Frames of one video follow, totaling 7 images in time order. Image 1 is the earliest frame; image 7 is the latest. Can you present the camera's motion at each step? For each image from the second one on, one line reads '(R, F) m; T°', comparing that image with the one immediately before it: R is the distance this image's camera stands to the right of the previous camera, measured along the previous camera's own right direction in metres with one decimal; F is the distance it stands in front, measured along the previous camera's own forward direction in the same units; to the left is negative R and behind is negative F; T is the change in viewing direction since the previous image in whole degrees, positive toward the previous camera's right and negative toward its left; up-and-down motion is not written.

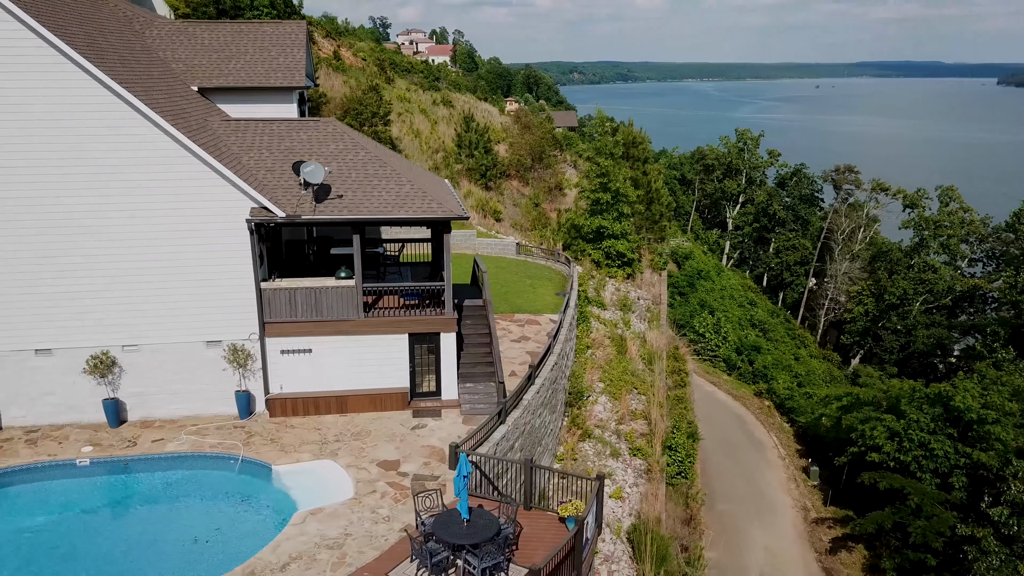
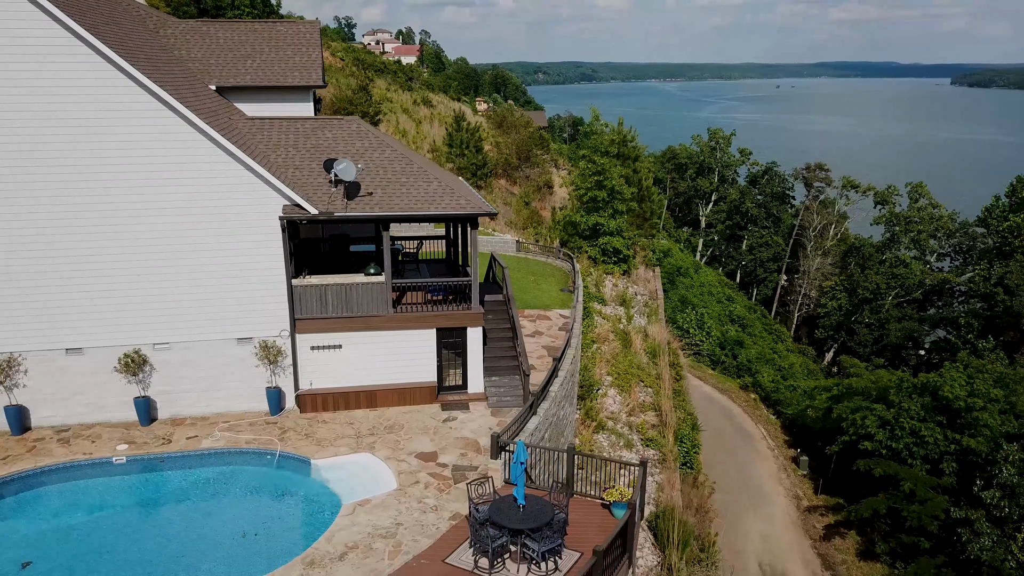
(-1.3, -0.3) m; +2°
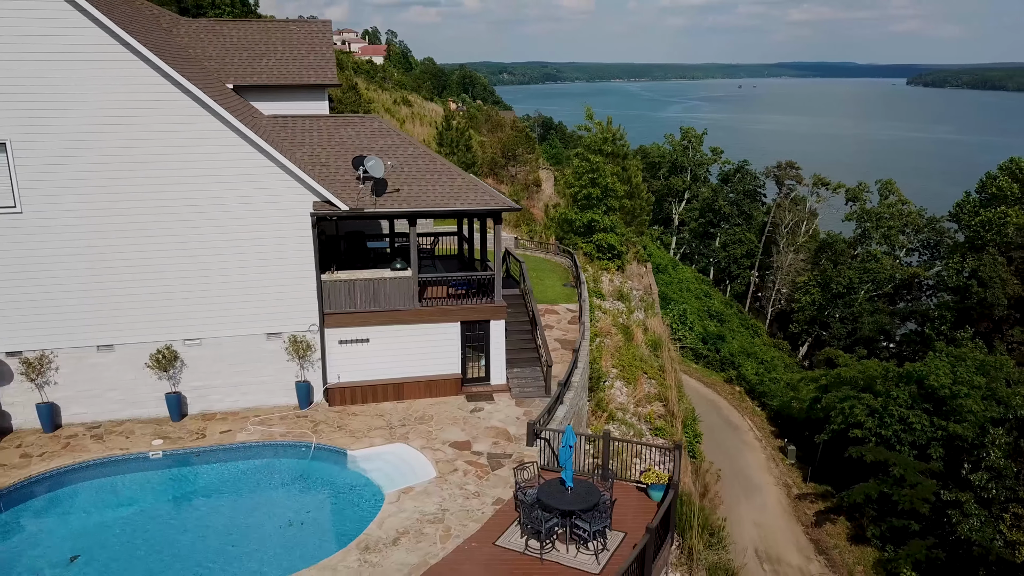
(-1.2, -0.4) m; +2°
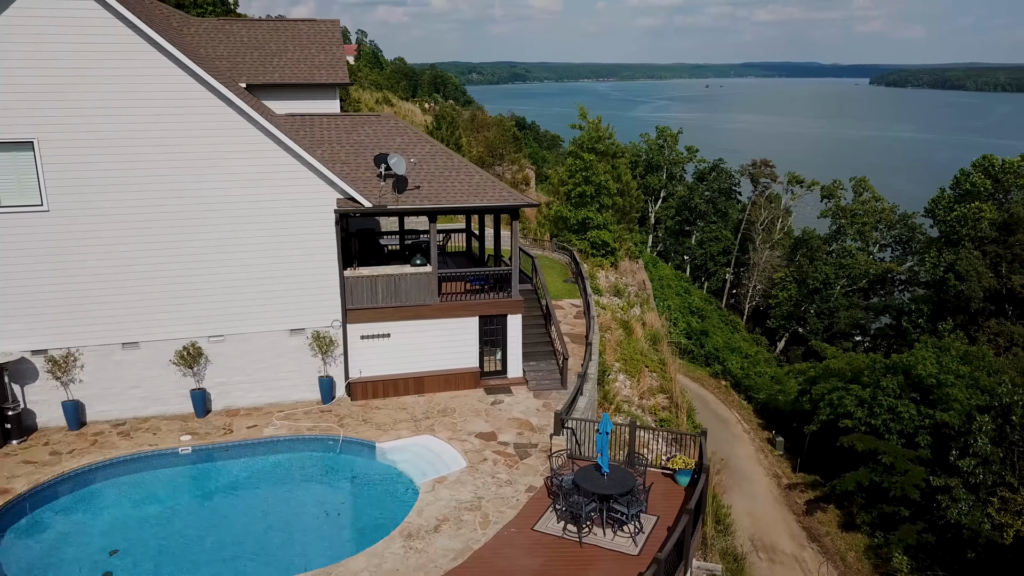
(-1.1, -0.3) m; +2°
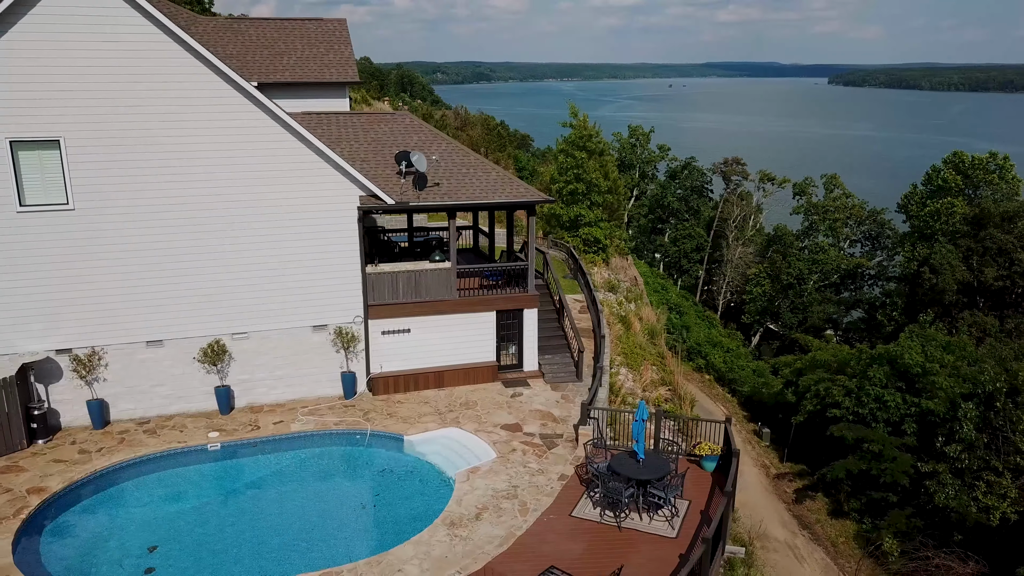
(-1.1, -0.3) m; +2°
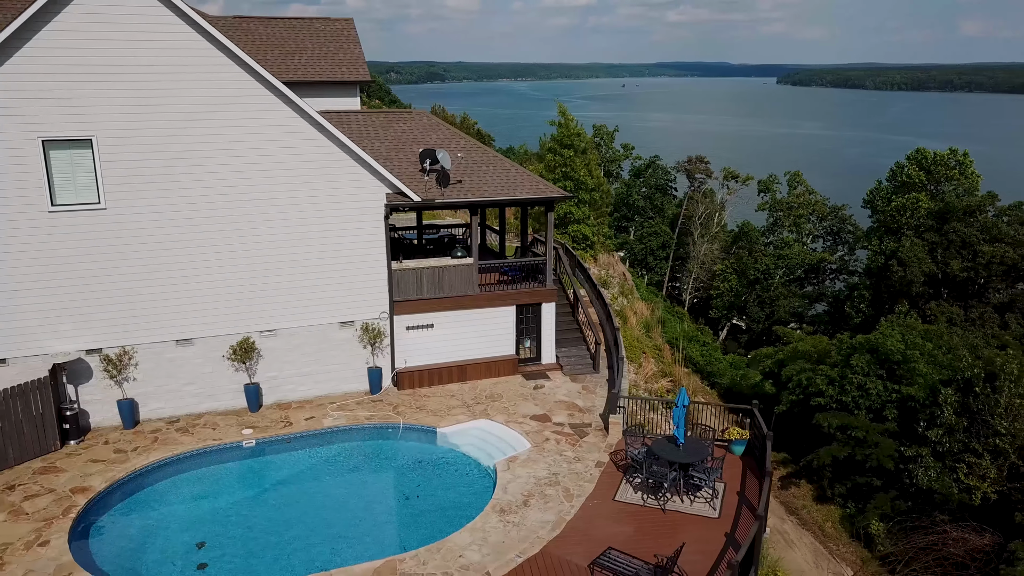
(-1.5, -0.3) m; +3°
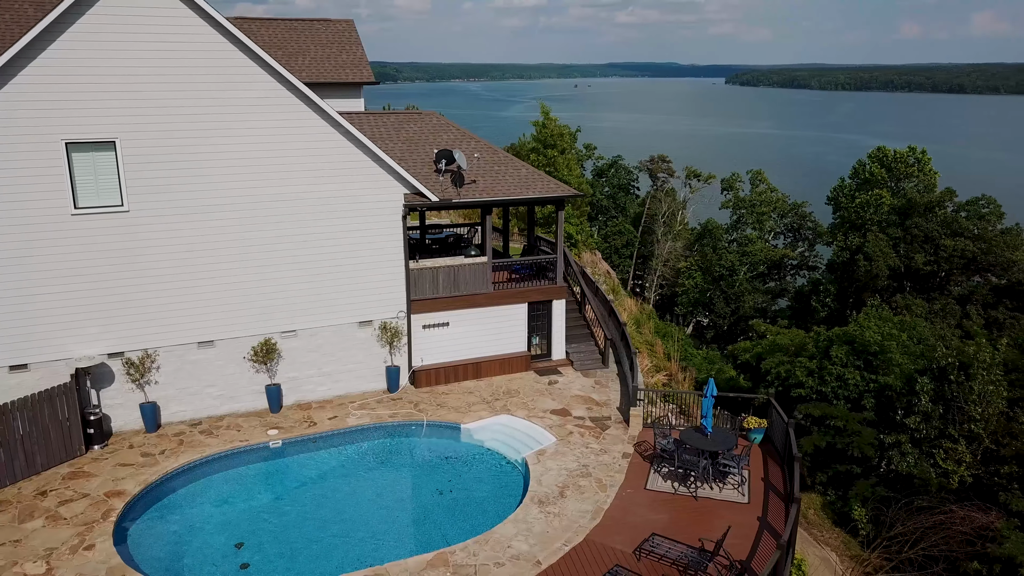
(-1.3, -0.3) m; +3°
